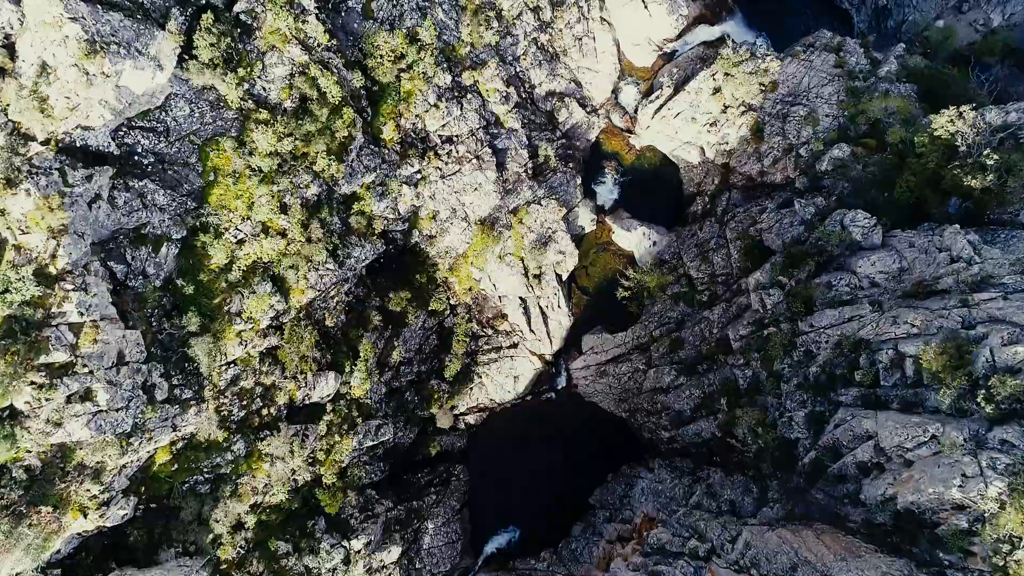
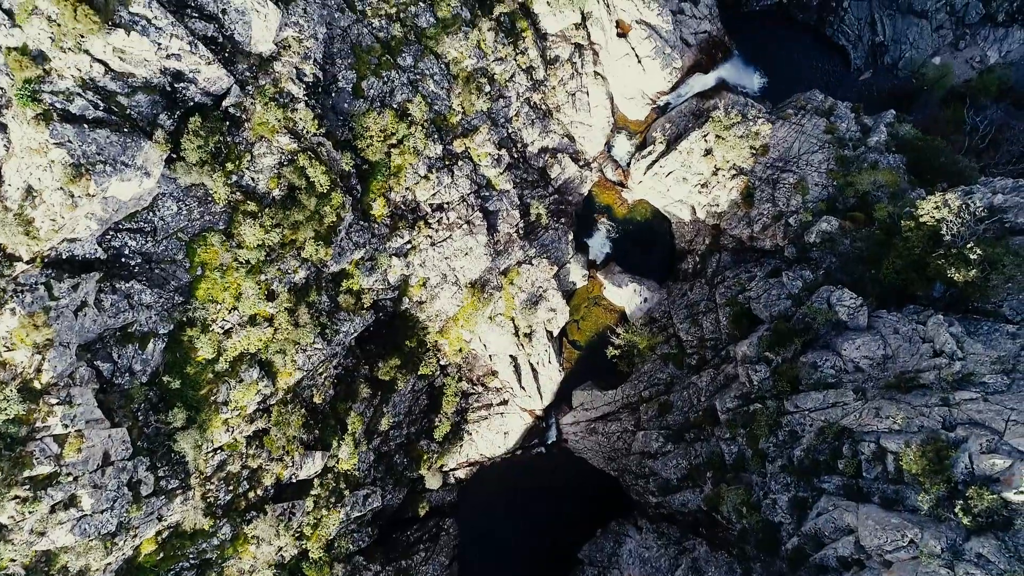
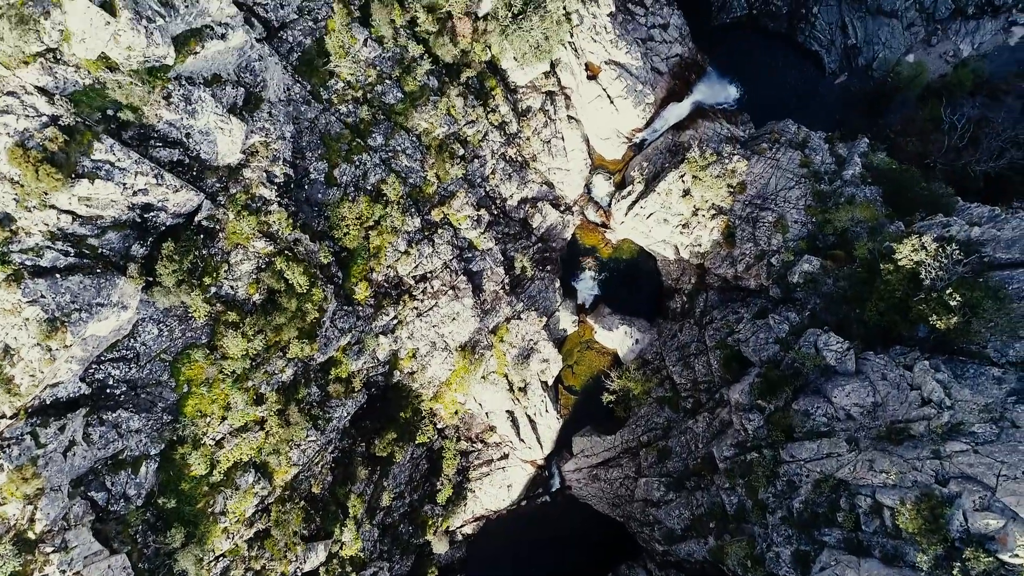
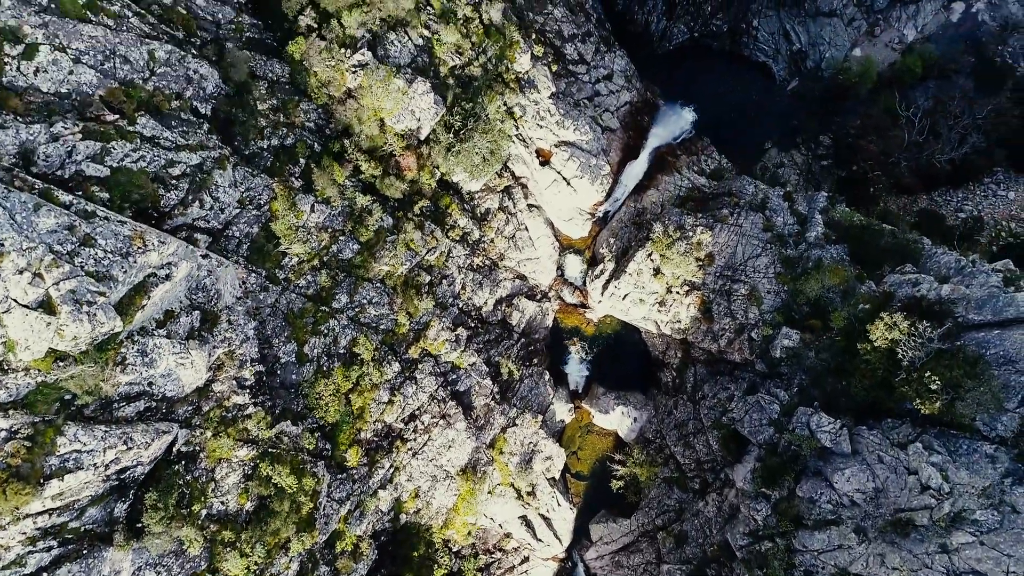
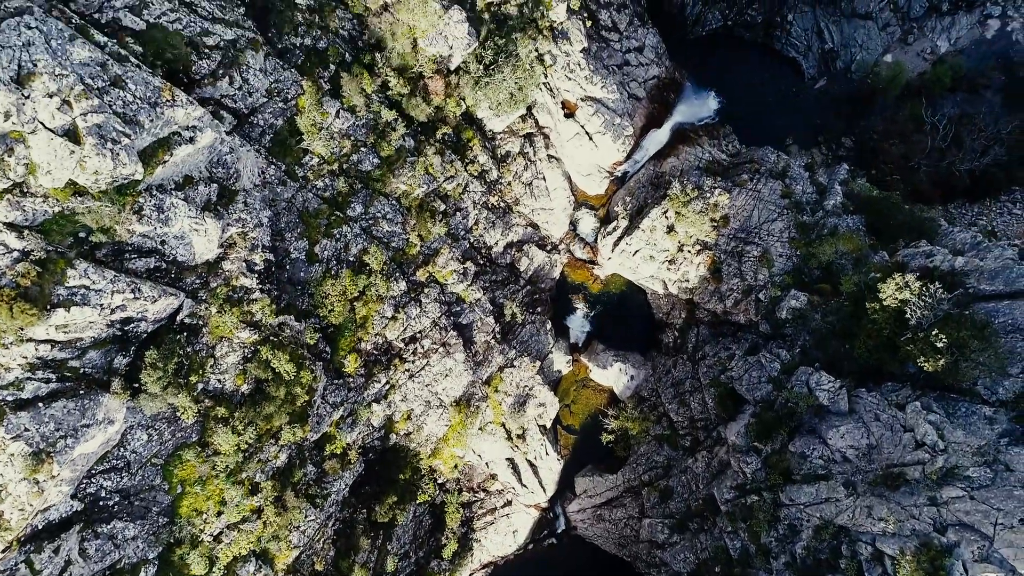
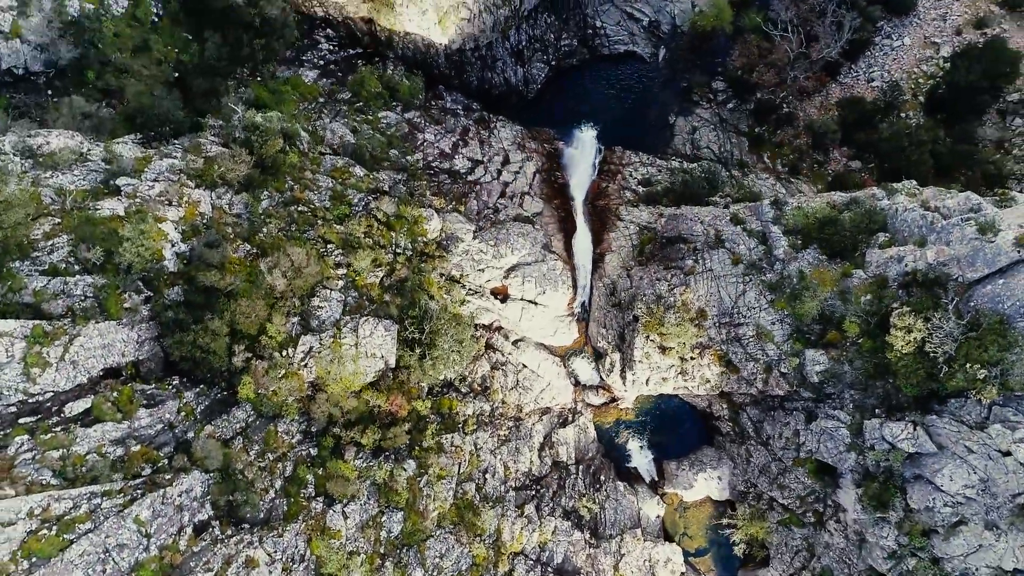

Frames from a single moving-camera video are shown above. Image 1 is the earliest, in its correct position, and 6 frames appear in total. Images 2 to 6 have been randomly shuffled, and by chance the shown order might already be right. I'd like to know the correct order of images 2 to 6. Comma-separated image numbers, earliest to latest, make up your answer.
2, 3, 5, 4, 6
